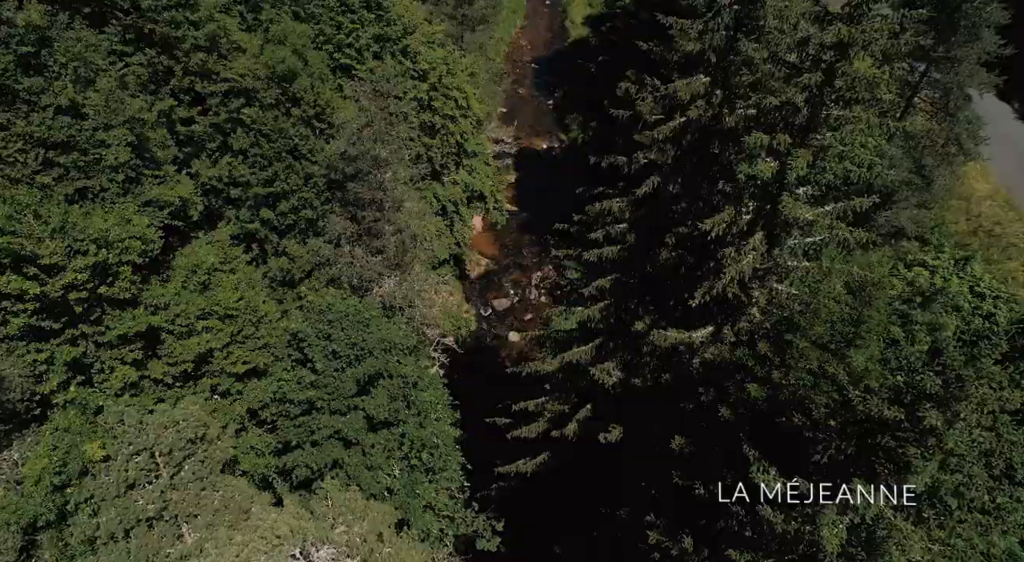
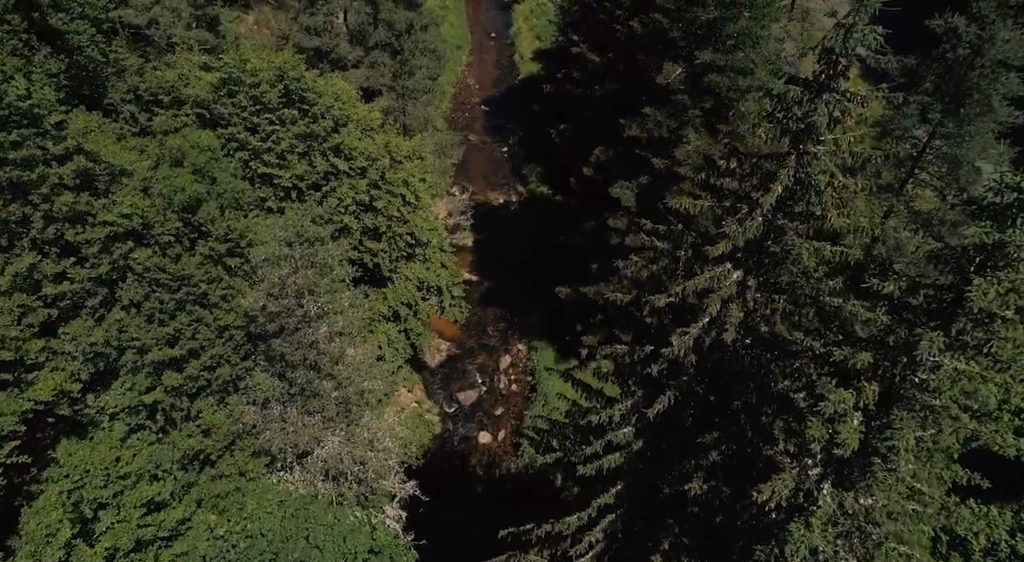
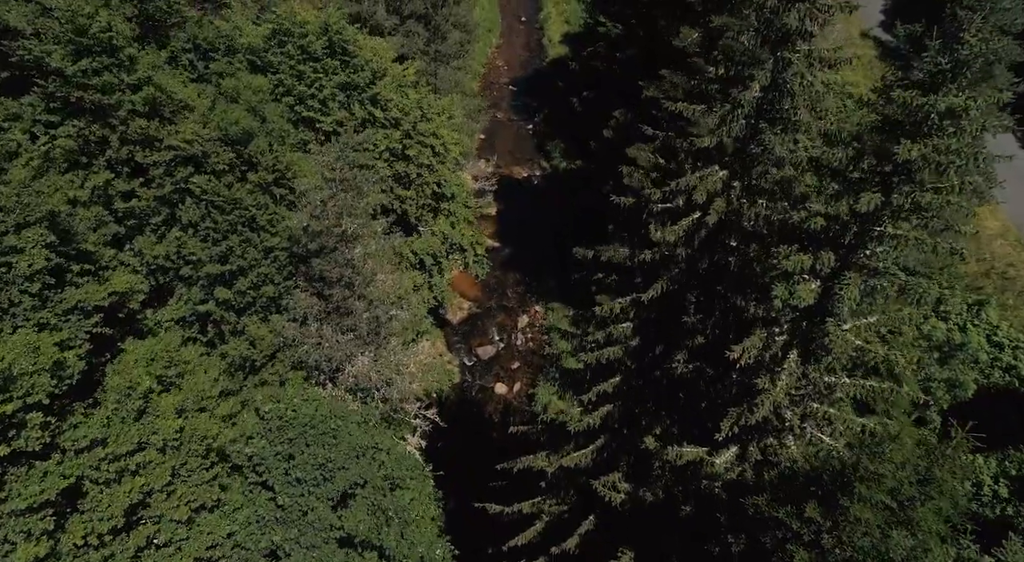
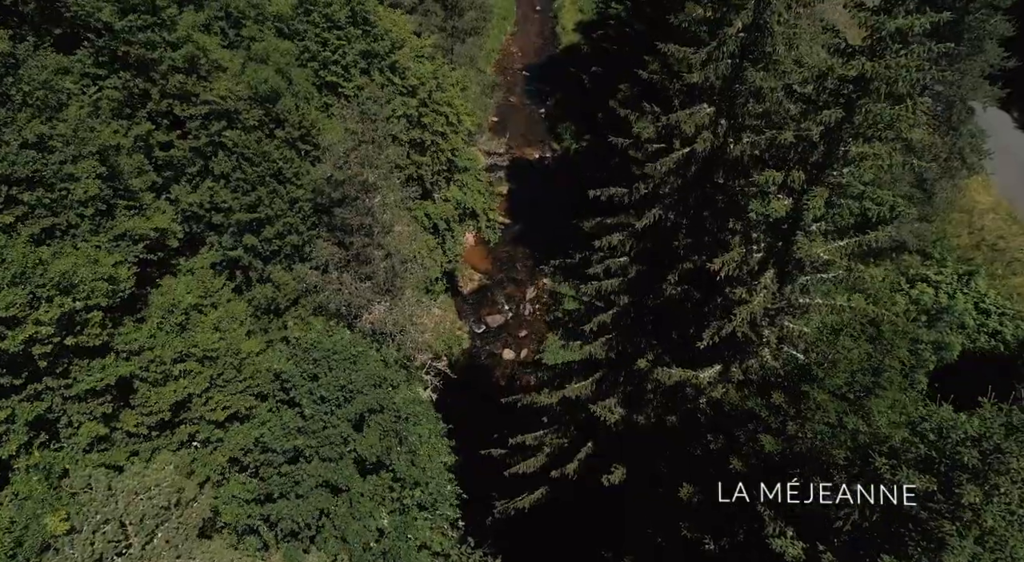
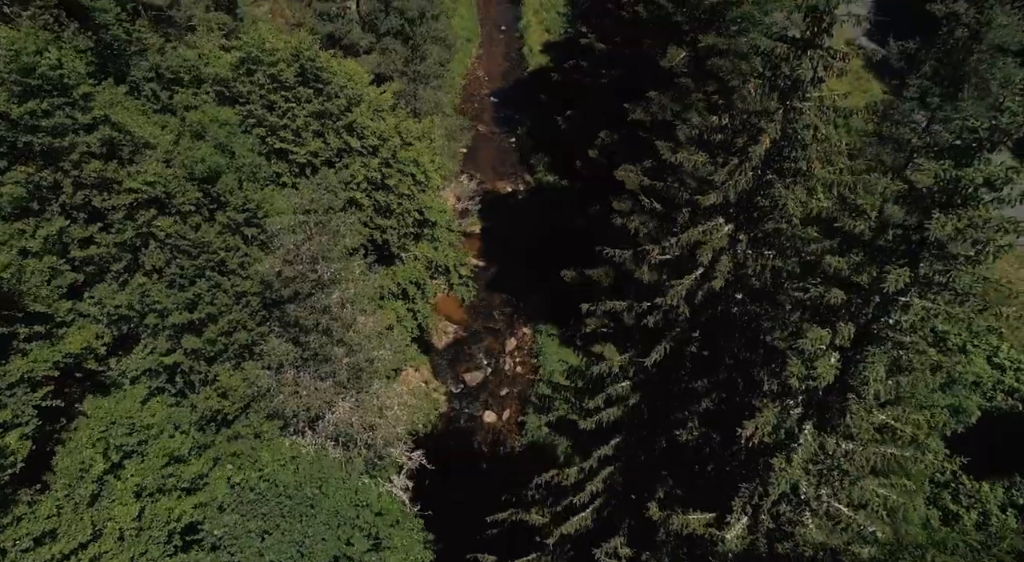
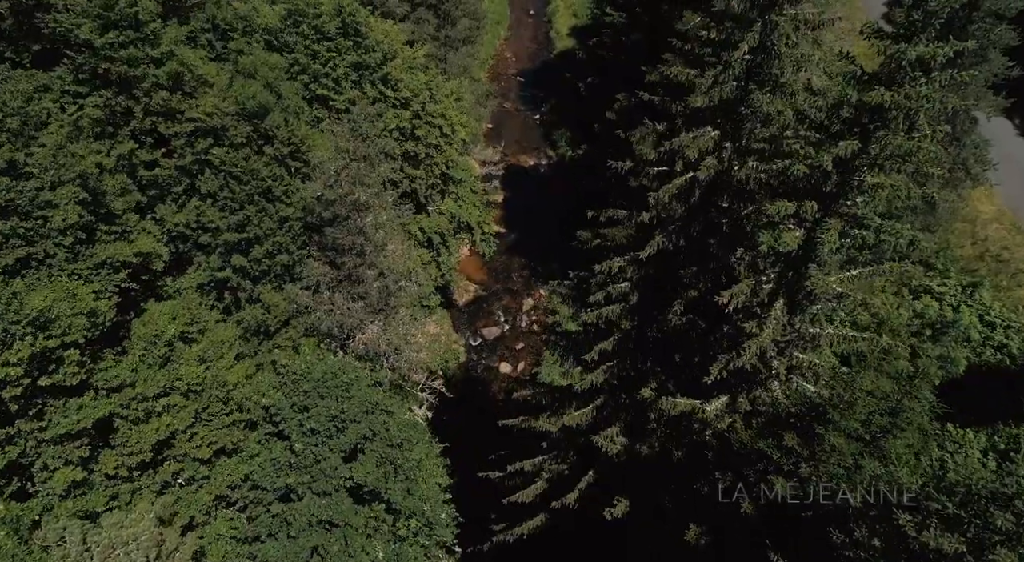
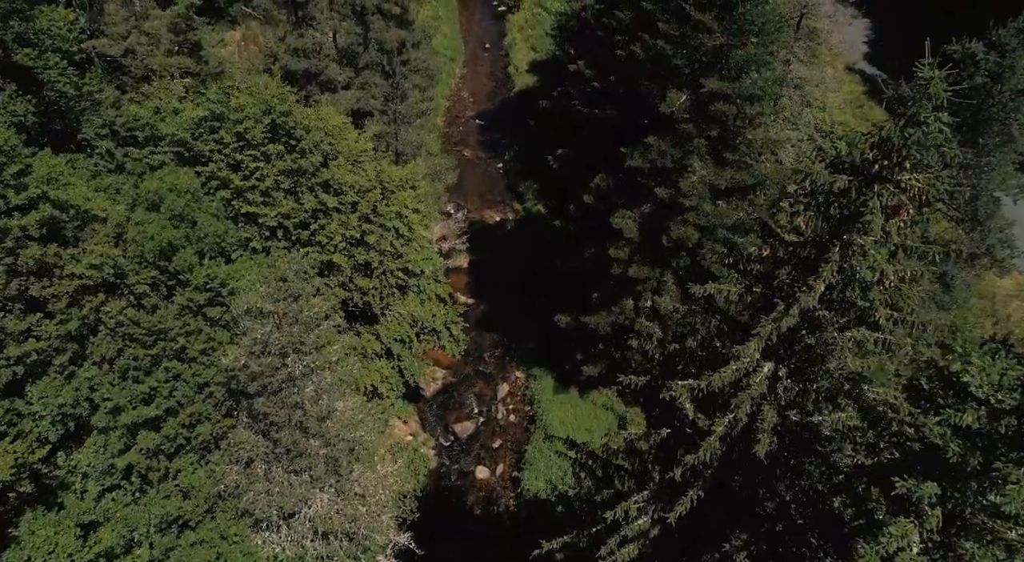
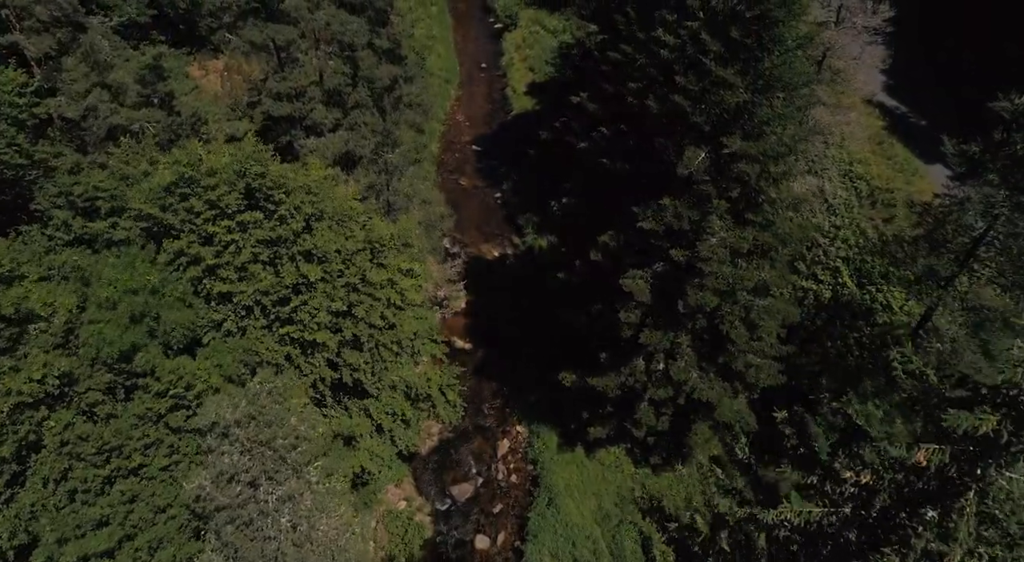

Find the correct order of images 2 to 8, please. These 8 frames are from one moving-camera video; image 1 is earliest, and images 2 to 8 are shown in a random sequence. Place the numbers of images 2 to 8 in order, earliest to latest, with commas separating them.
4, 6, 3, 5, 2, 7, 8
